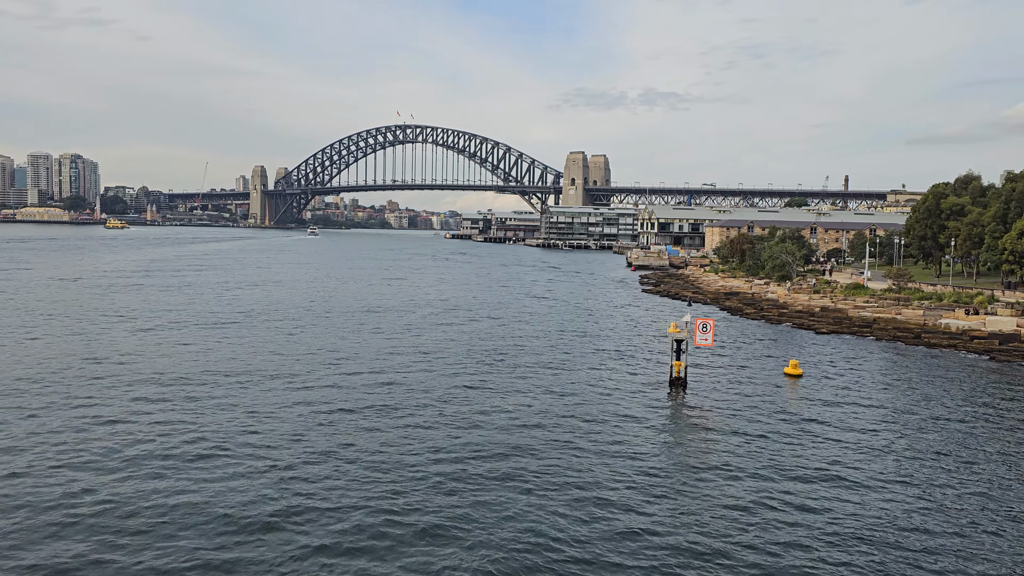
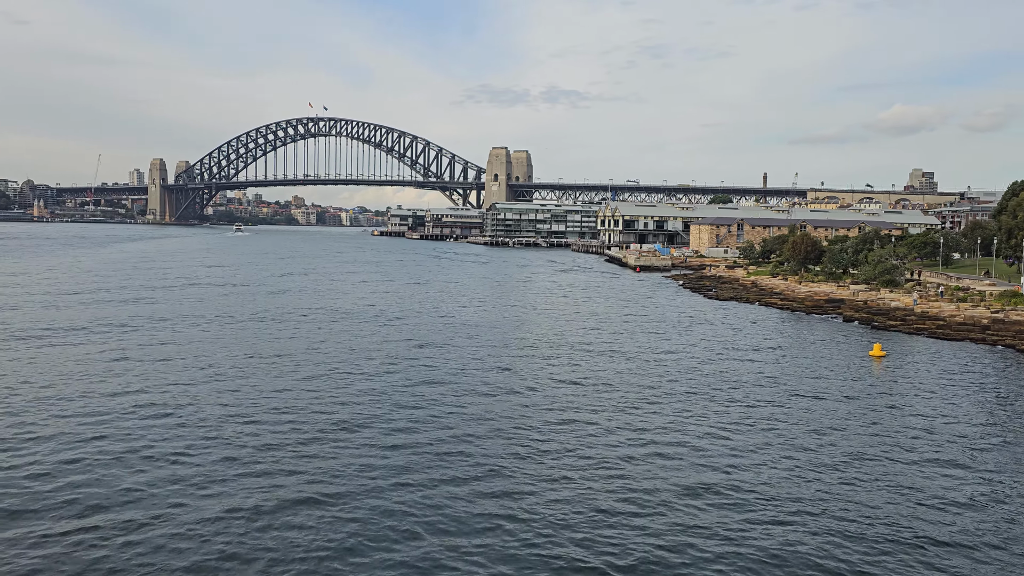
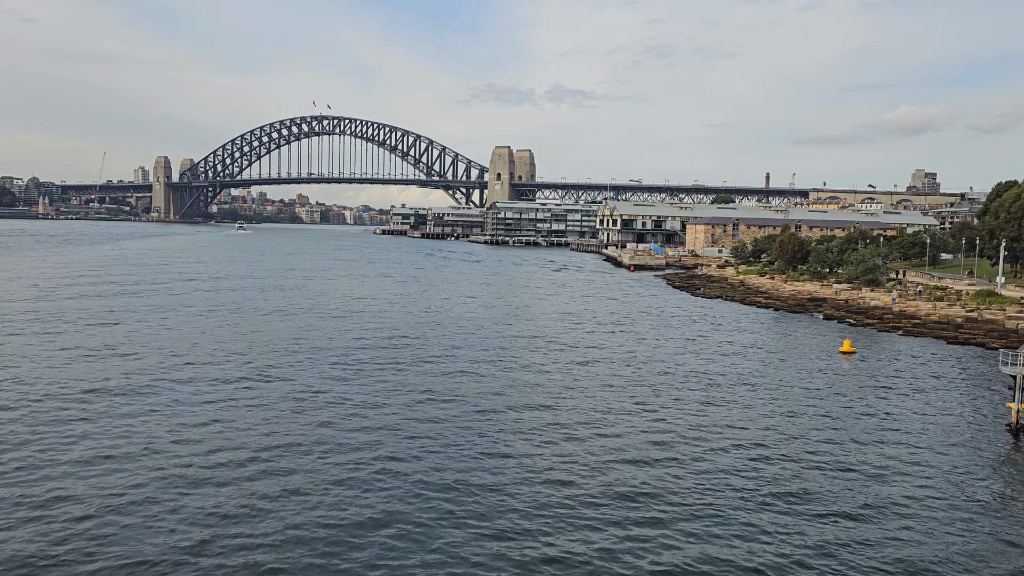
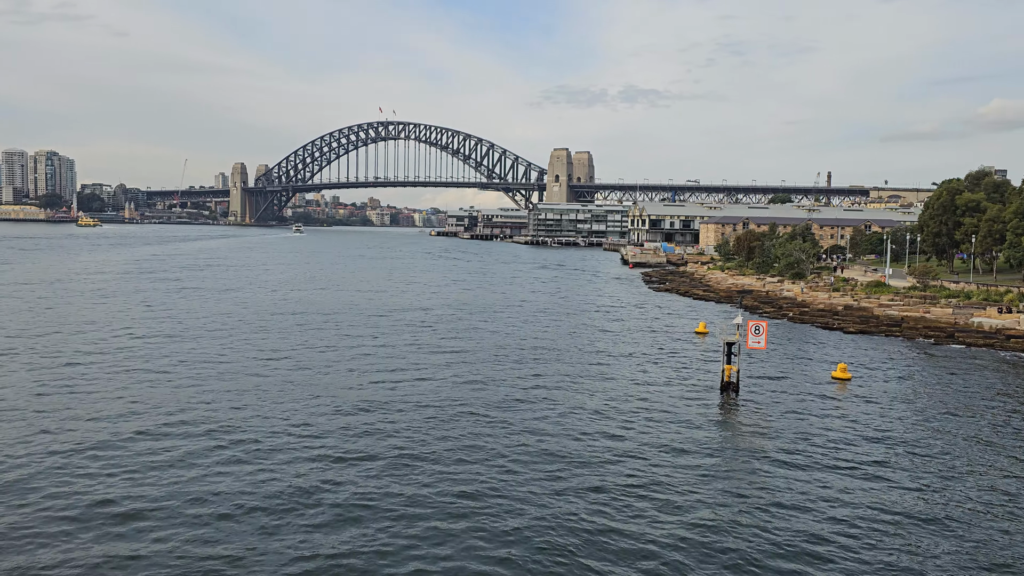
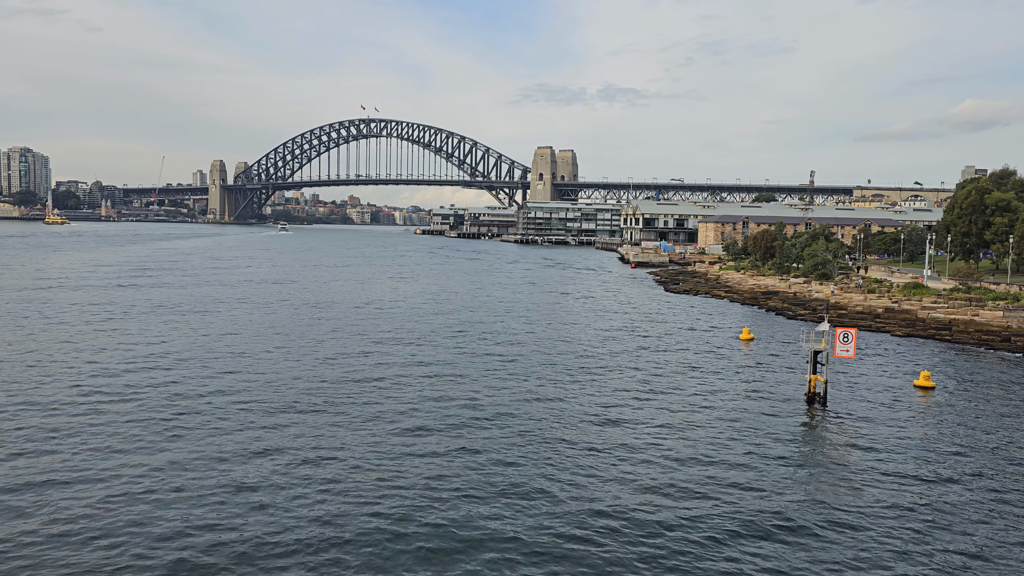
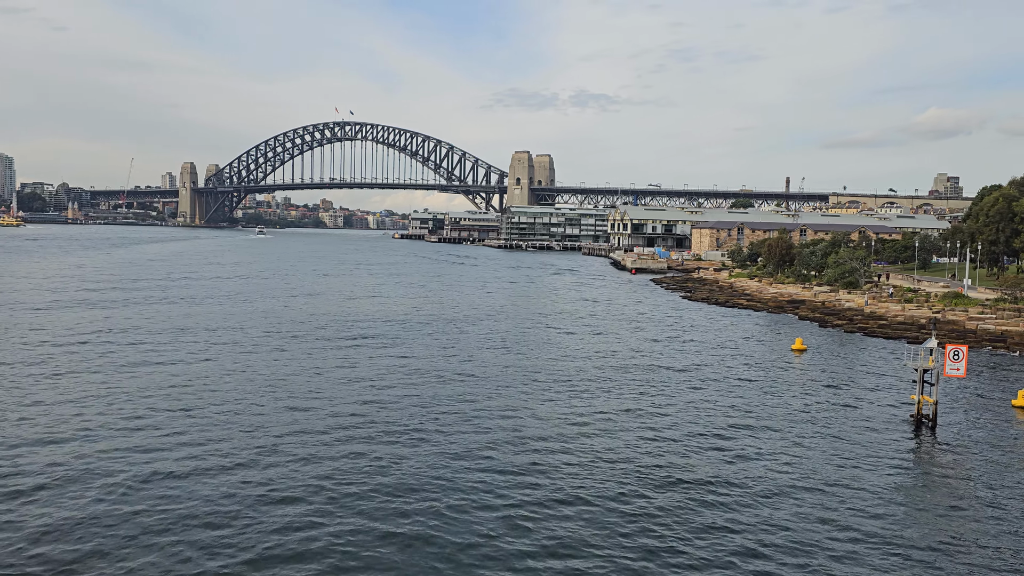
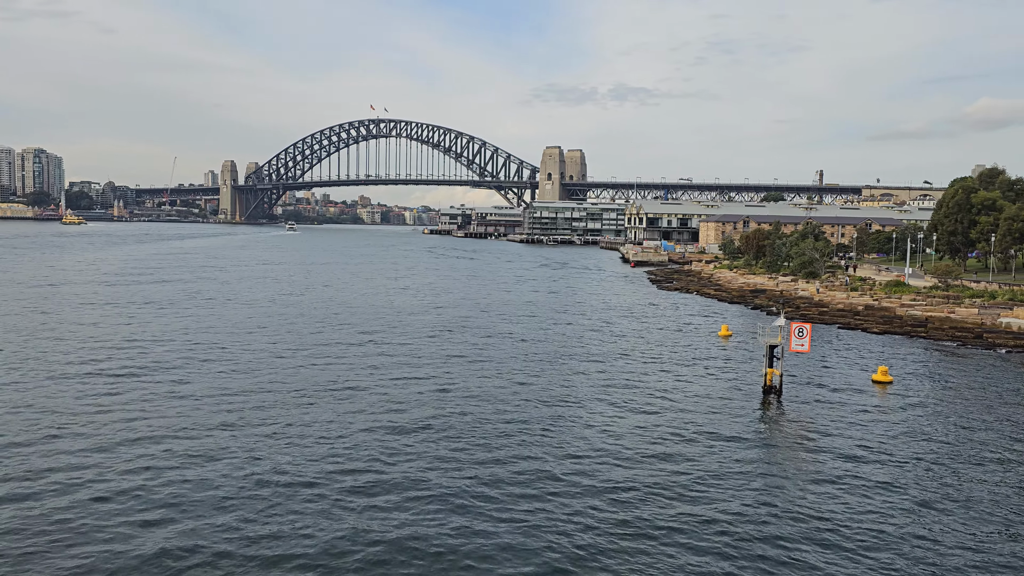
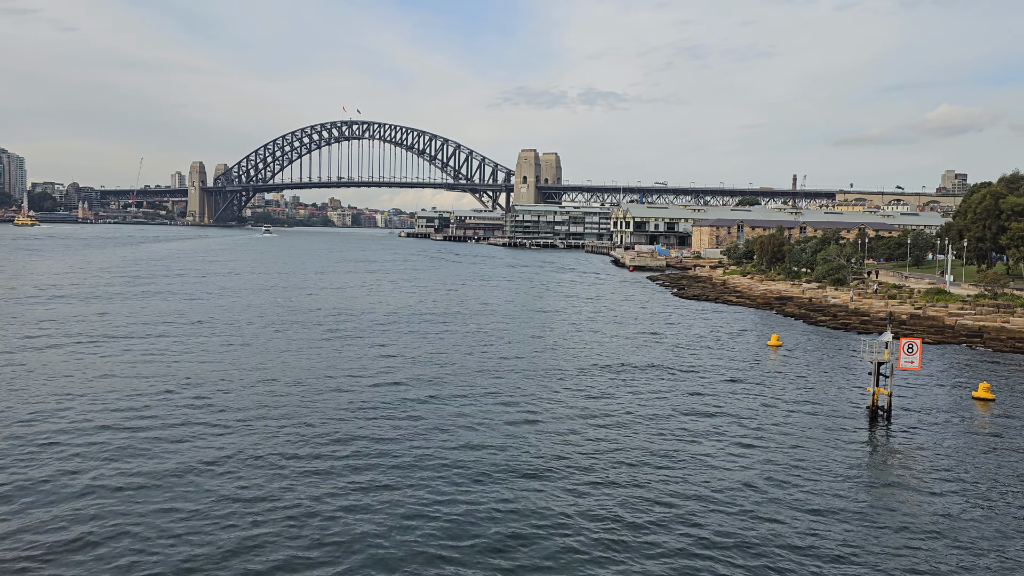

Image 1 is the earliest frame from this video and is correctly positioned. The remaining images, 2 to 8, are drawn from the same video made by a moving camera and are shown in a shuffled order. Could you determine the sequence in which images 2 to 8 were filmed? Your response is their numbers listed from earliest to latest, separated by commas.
4, 7, 5, 8, 6, 3, 2
